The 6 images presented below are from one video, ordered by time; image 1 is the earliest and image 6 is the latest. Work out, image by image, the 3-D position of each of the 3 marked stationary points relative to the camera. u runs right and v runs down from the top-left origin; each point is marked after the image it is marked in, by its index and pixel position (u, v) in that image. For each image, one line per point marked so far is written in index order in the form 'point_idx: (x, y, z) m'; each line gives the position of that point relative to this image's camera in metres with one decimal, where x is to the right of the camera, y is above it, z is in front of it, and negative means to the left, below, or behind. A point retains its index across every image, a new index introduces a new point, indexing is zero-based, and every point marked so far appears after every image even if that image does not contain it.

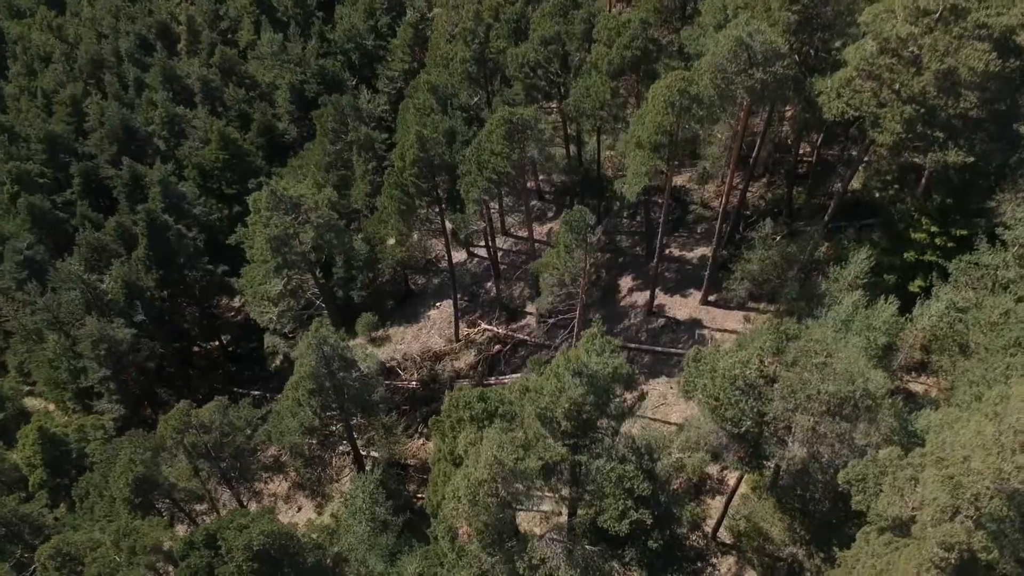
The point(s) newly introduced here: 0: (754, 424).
0: (+6.2, -3.5, +19.3) m
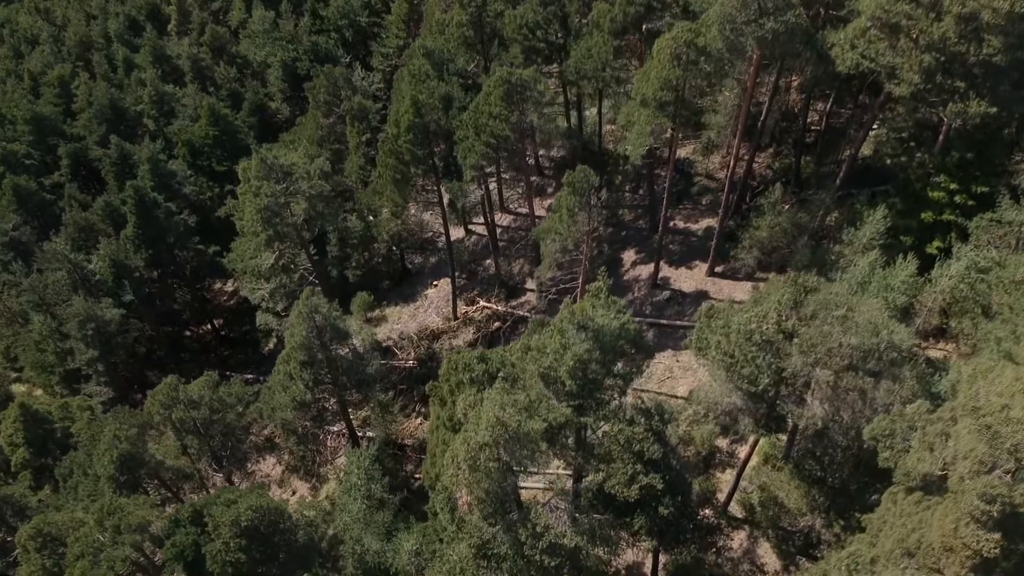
0: (+6.3, -2.2, +18.2) m
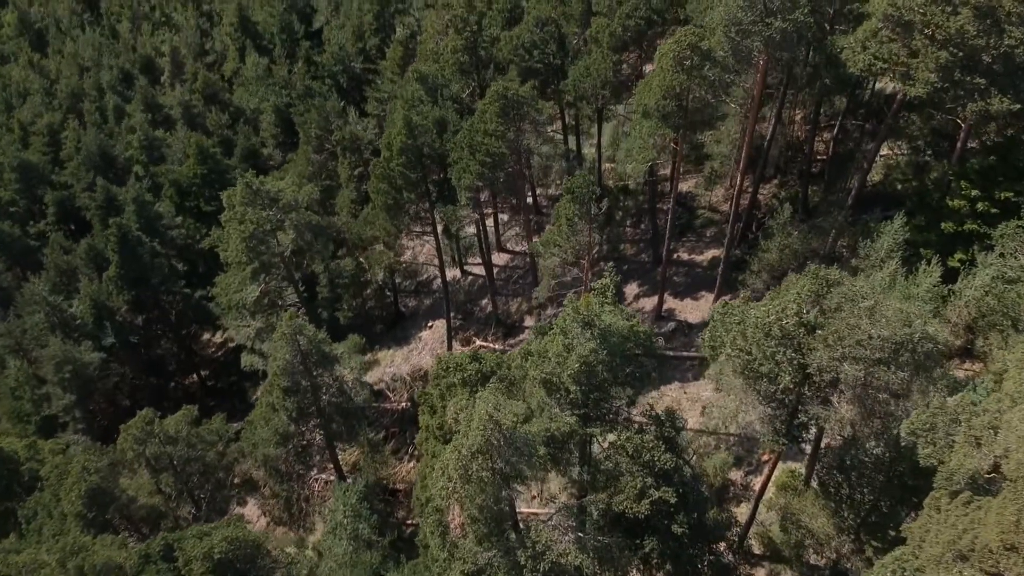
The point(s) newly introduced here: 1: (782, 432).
0: (+6.3, -2.0, +16.7) m
1: (+6.5, -3.5, +18.1) m
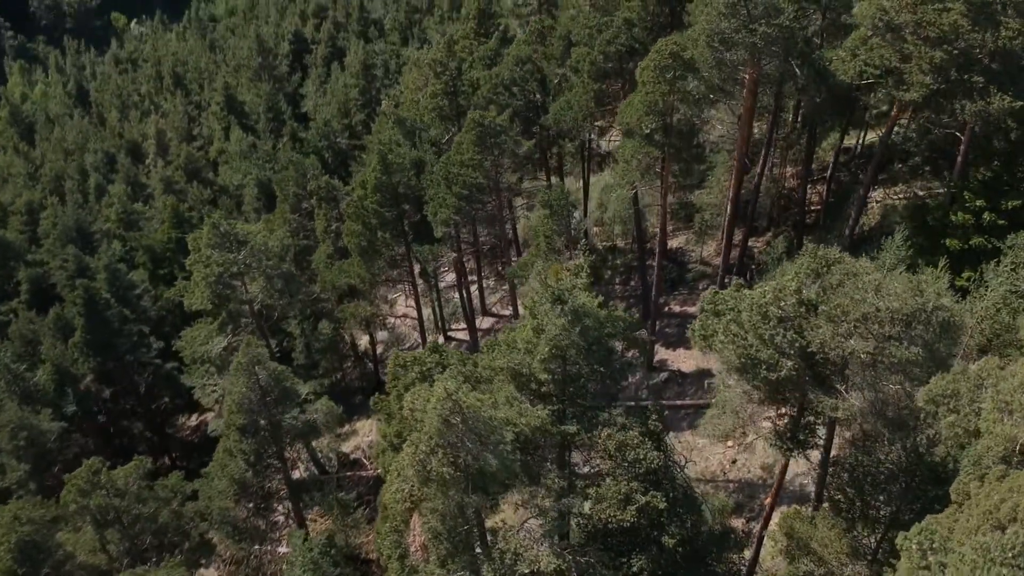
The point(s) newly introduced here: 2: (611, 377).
0: (+5.8, -1.5, +15.1) m
1: (+6.0, -3.2, +16.4) m
2: (+2.2, -1.9, +15.8) m
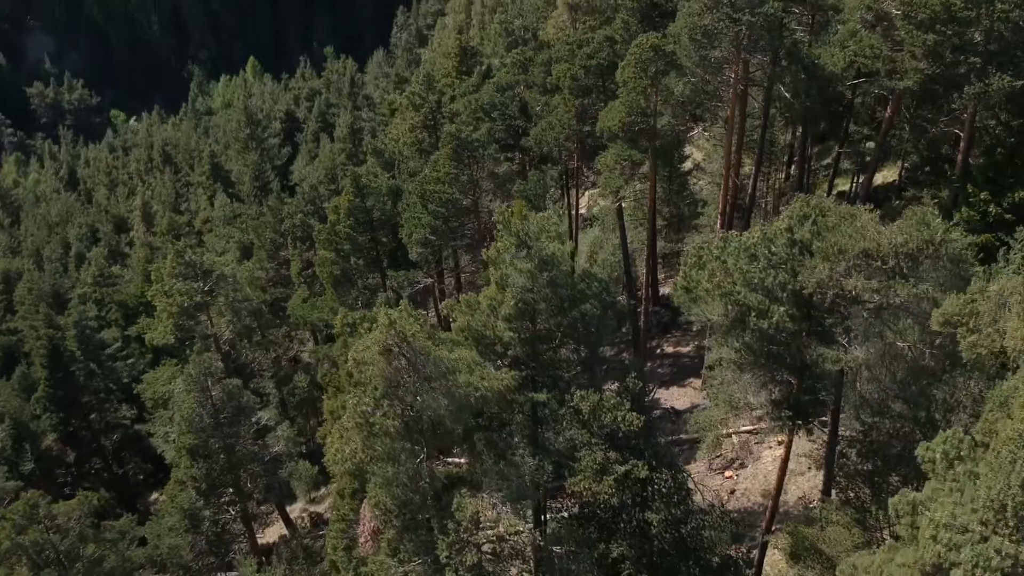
0: (+5.1, -0.4, +13.7) m
1: (+5.4, -2.2, +14.7) m
2: (+1.6, -0.9, +14.3) m
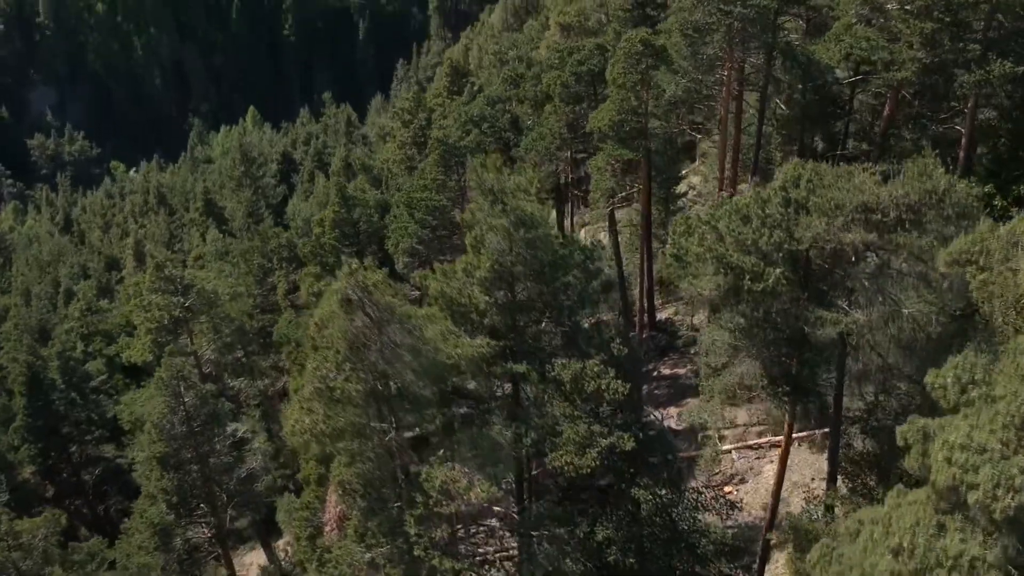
0: (+4.8, +0.3, +13.0) m
1: (+5.0, -1.6, +13.9) m
2: (+1.2, -0.3, +13.5) m
